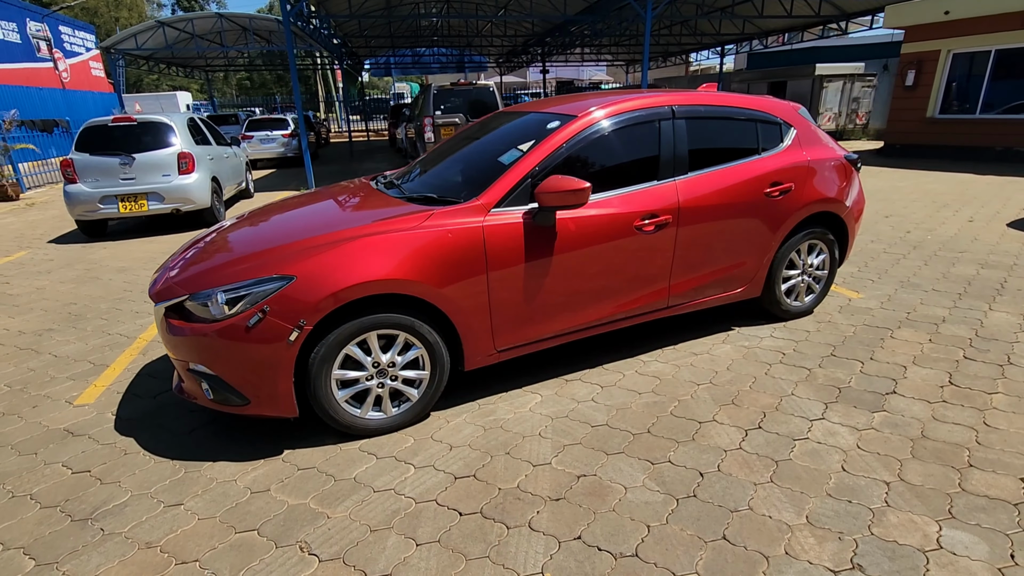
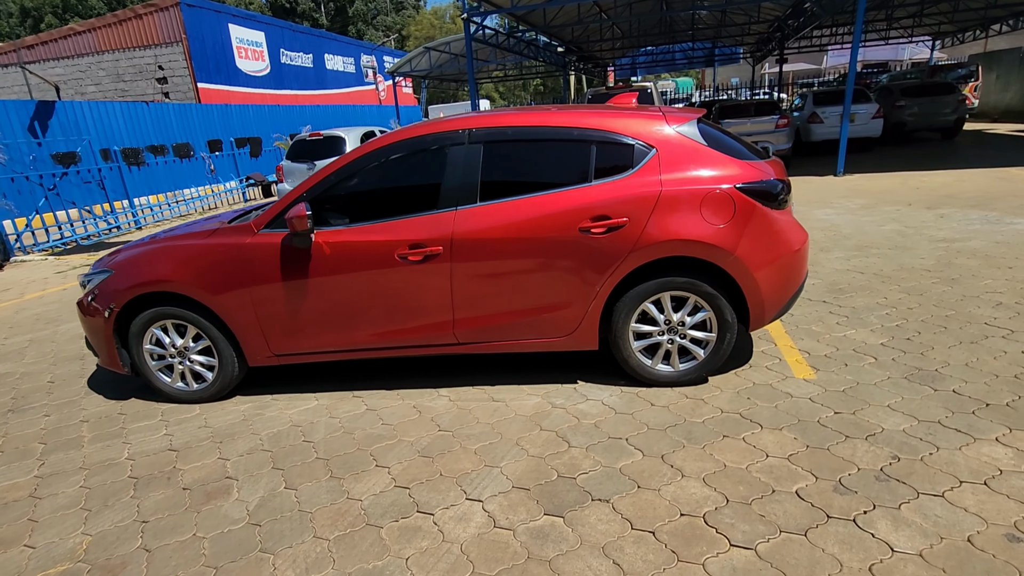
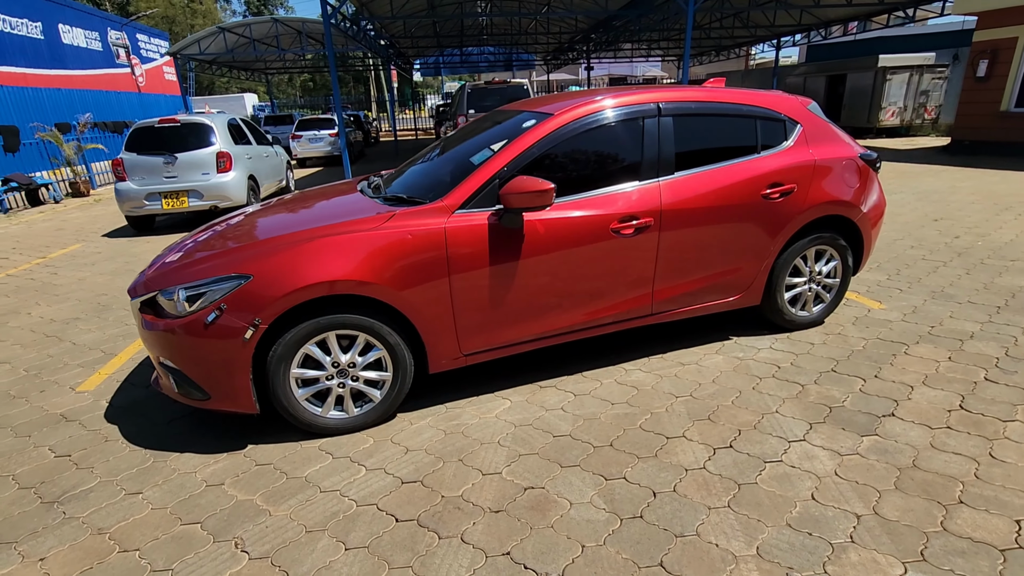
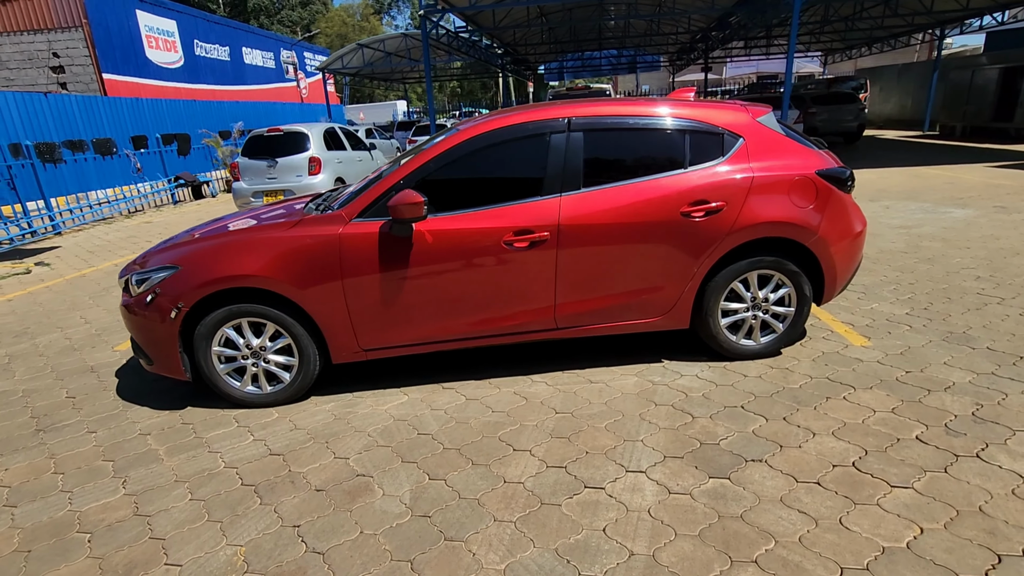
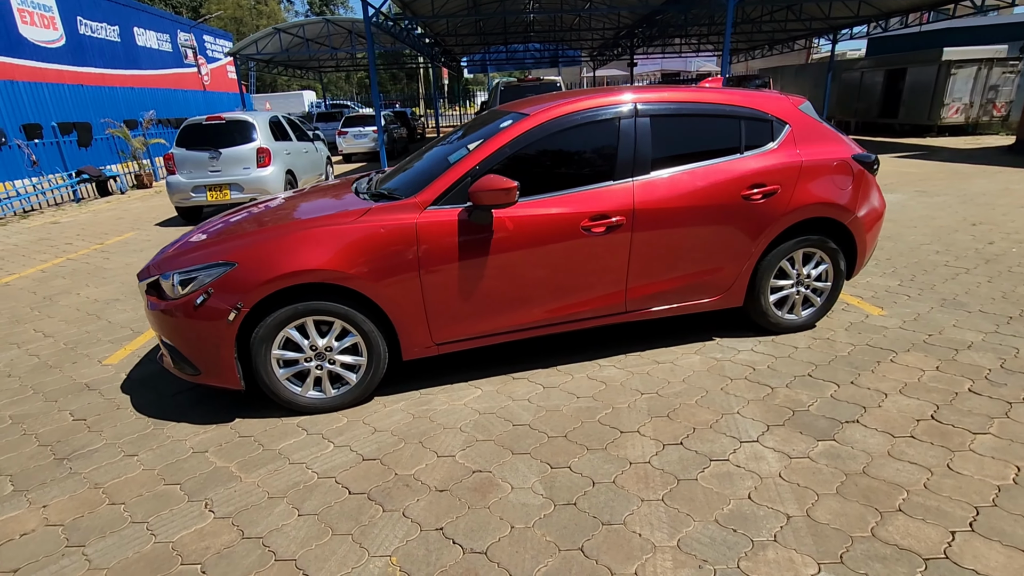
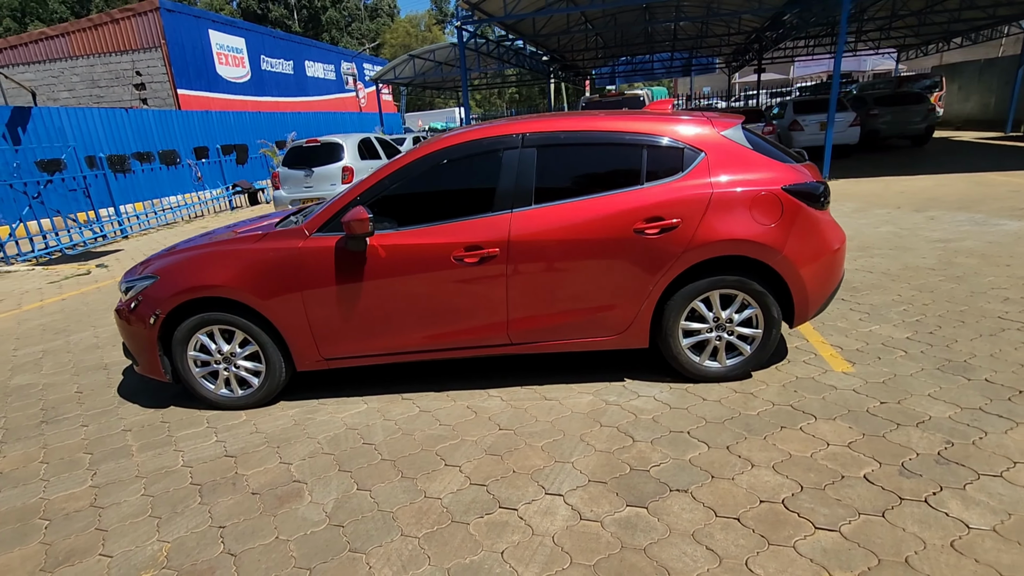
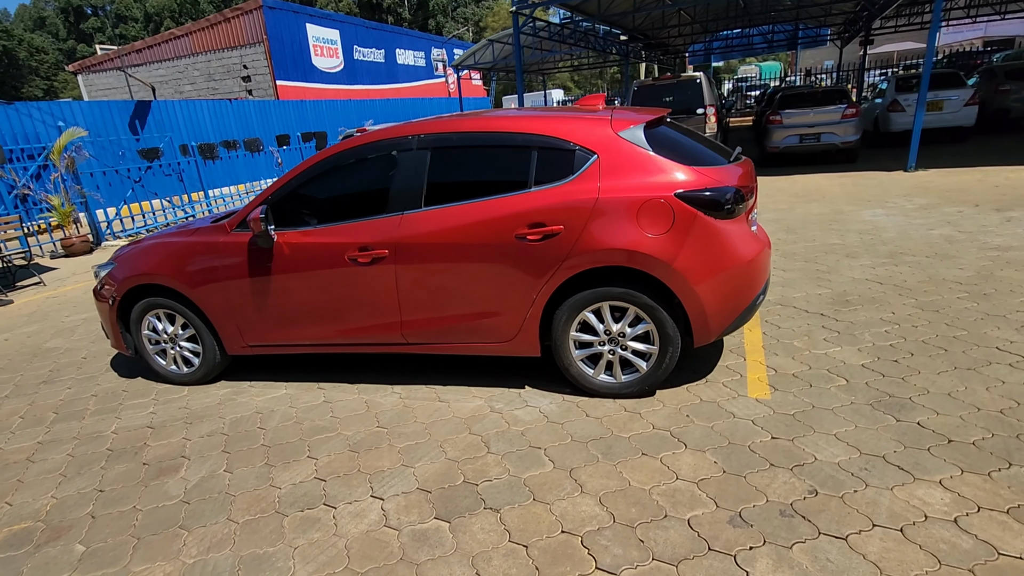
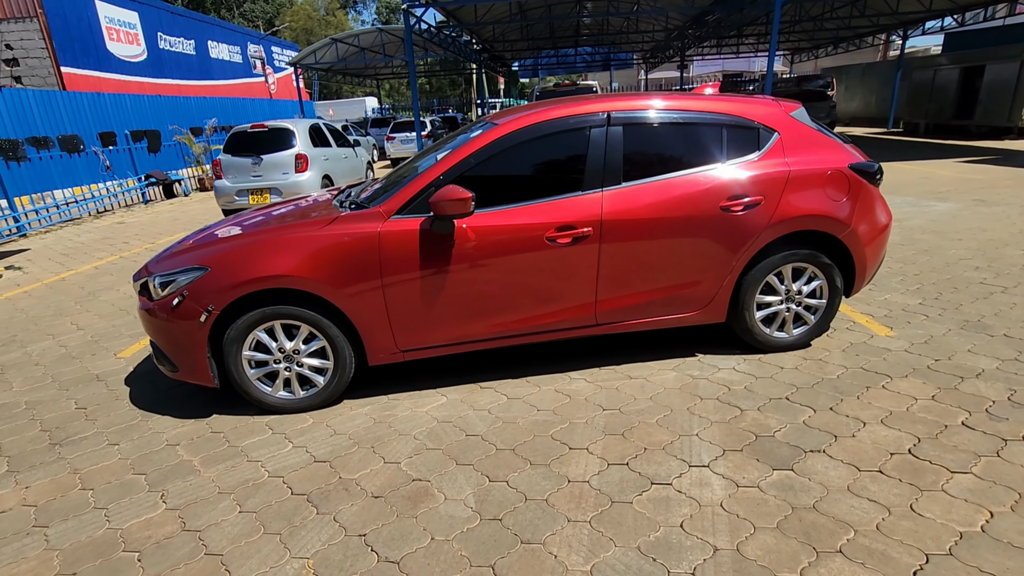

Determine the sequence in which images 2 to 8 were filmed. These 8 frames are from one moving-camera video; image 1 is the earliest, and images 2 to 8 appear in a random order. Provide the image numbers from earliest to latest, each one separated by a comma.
3, 5, 8, 4, 6, 2, 7
